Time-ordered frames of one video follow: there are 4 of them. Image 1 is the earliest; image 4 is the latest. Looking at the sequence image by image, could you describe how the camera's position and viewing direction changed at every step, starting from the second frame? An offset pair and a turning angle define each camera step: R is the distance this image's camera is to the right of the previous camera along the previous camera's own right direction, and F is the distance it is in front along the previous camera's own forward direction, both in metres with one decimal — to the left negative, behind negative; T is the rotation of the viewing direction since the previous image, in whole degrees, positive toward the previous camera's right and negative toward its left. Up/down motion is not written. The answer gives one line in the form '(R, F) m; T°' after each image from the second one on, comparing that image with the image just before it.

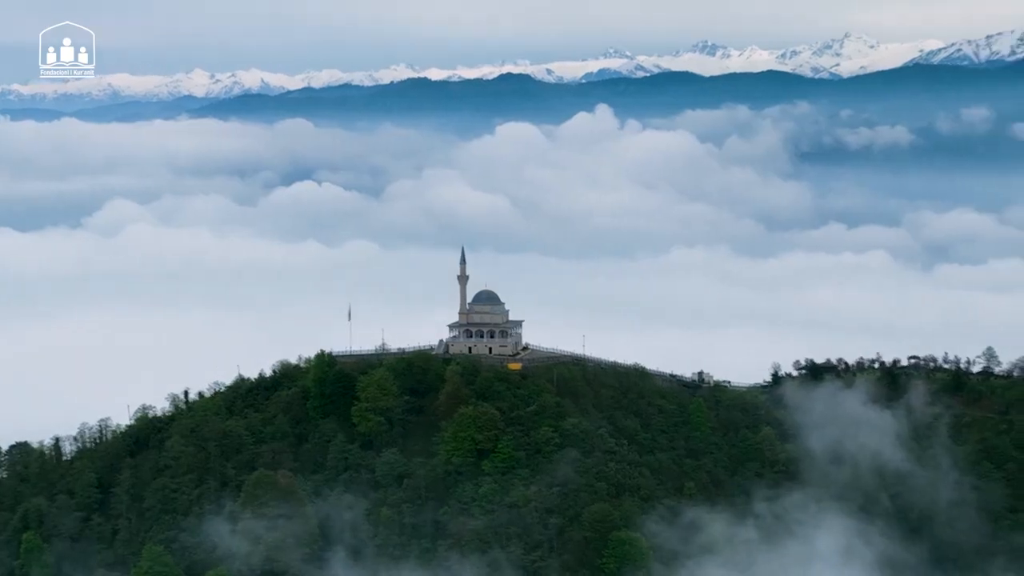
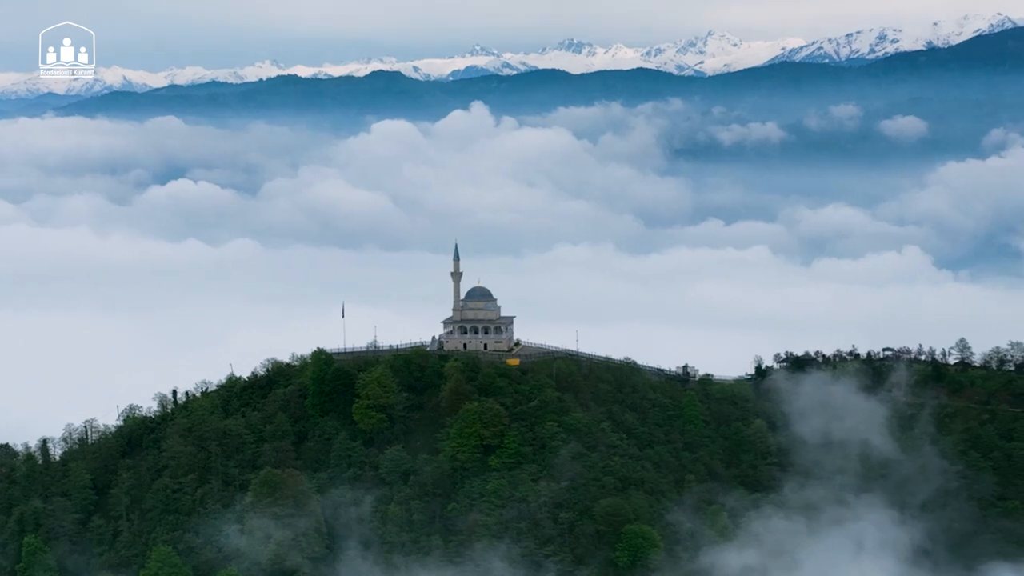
(-2.1, -0.1) m; +2°
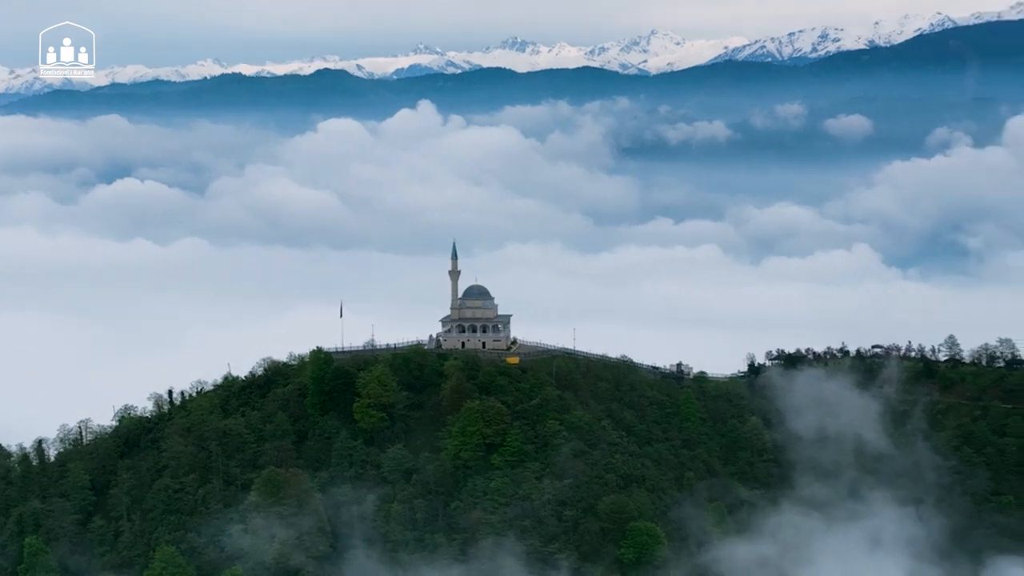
(-0.9, -0.1) m; +1°
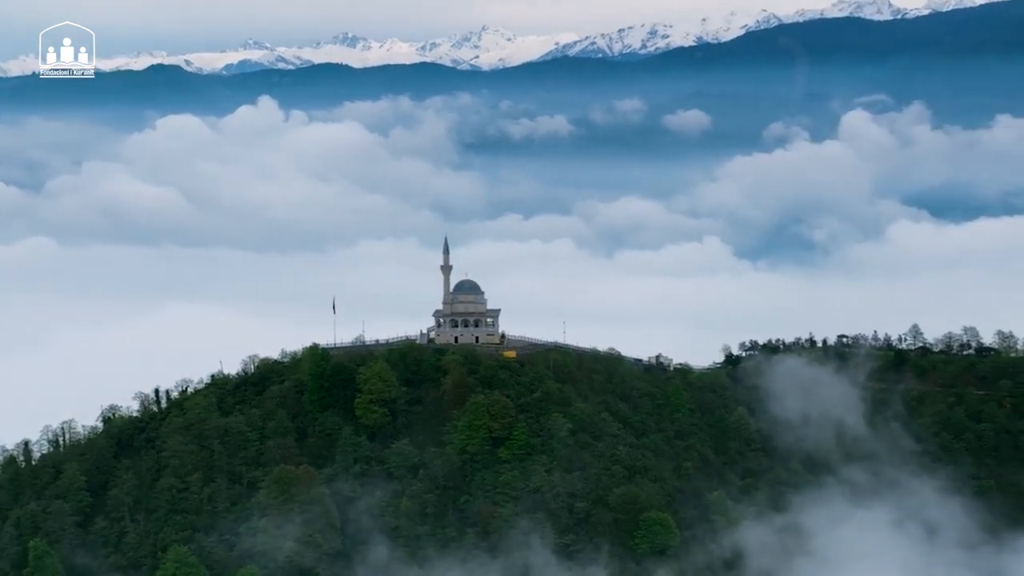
(-2.7, -0.3) m; +3°
